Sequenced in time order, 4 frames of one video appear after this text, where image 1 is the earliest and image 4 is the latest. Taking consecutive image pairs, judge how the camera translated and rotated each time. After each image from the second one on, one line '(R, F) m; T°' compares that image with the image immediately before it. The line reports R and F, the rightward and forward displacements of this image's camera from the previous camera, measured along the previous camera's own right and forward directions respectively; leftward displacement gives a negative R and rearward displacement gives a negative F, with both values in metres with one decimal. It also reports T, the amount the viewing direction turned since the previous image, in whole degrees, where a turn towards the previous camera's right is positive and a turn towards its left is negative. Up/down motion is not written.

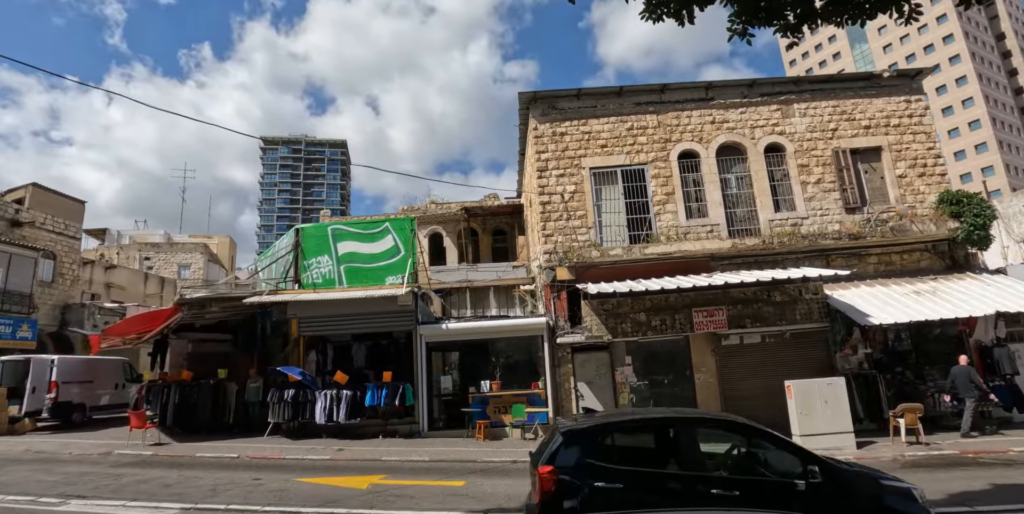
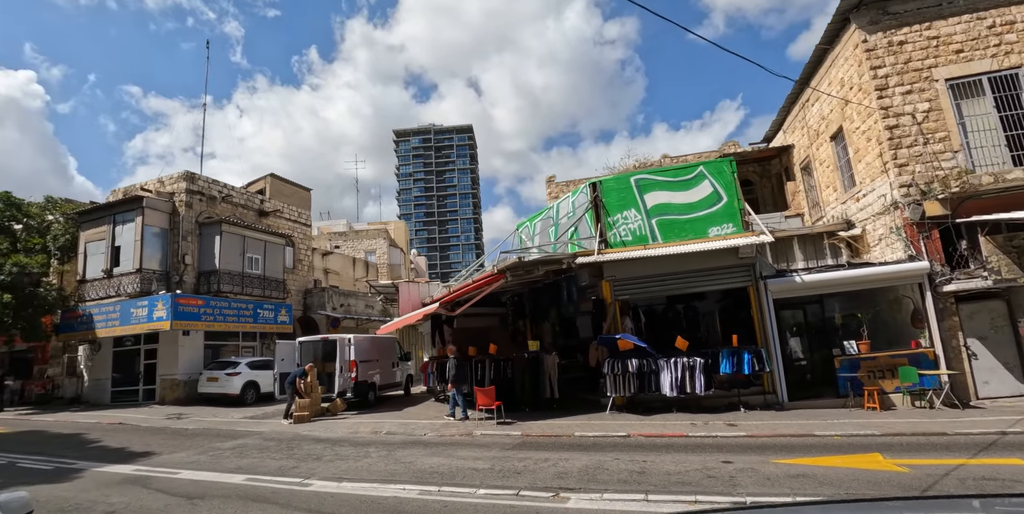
(-6.1, +1.2) m; -8°
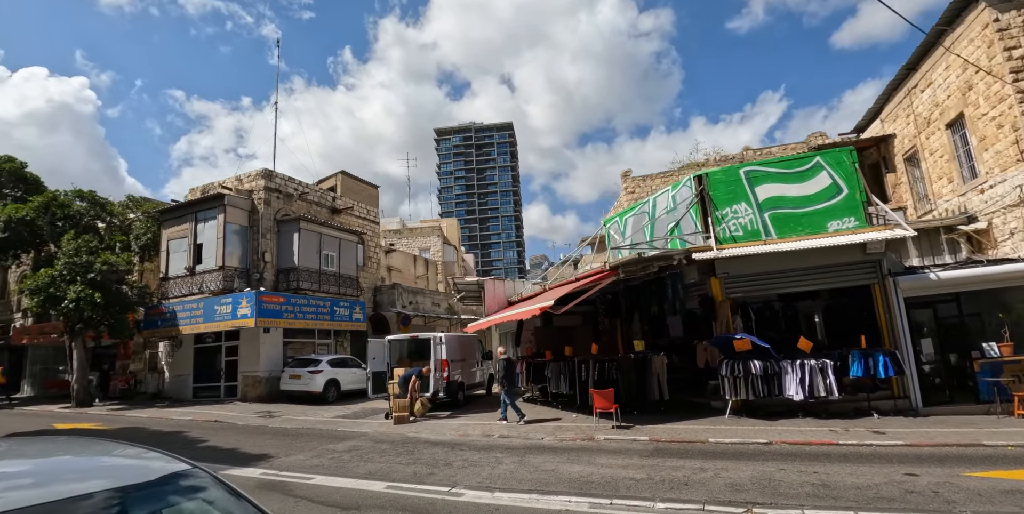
(-1.8, +0.4) m; -2°
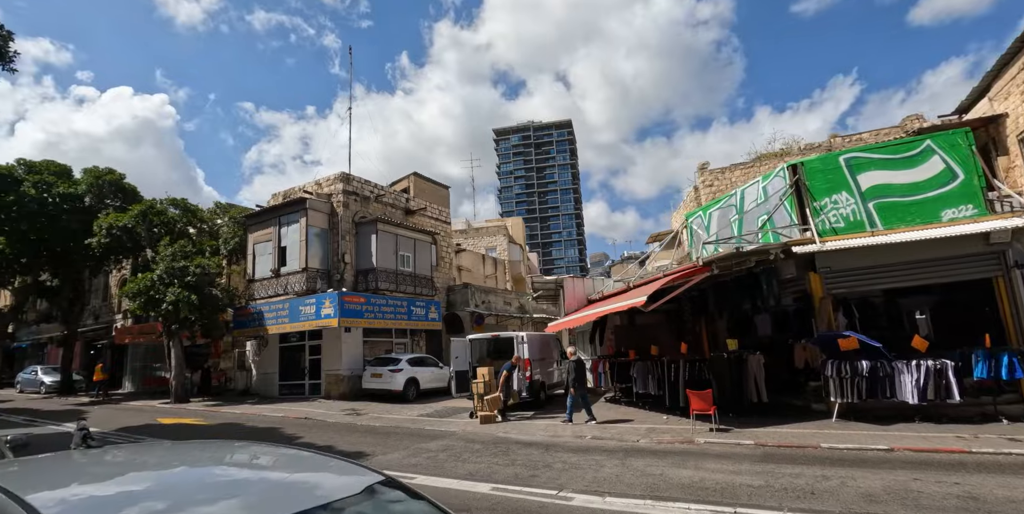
(-0.7, +0.1) m; -6°
